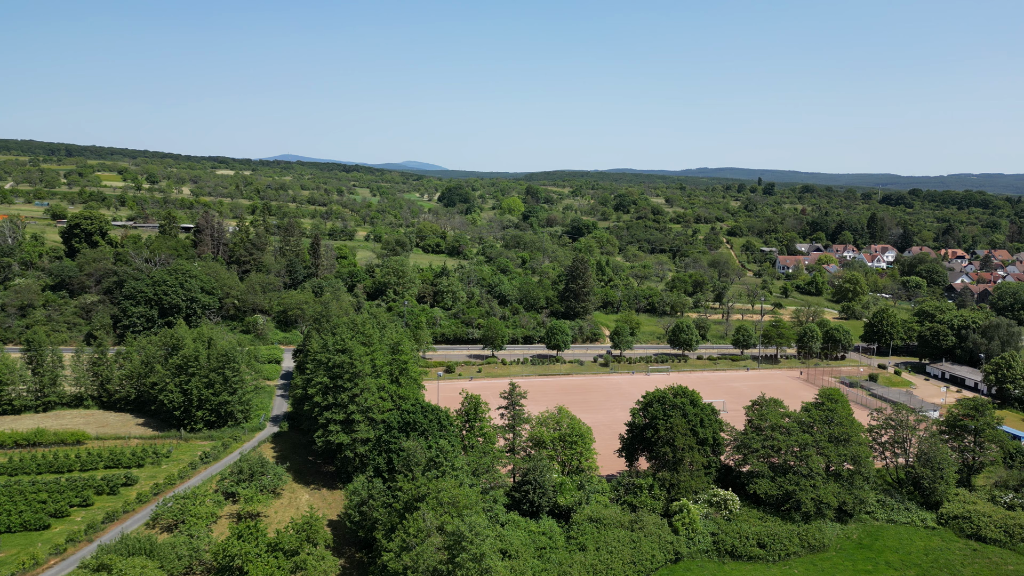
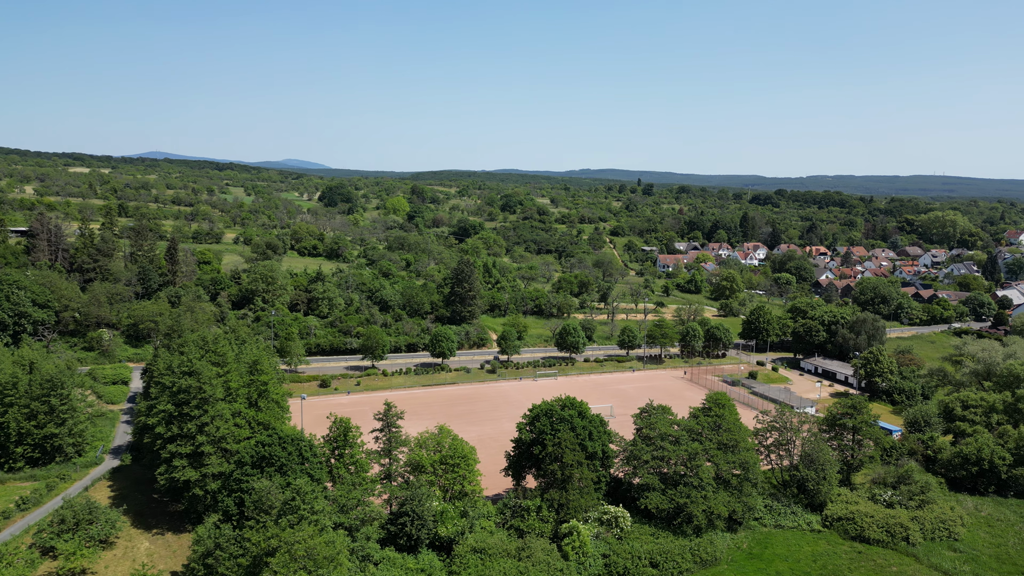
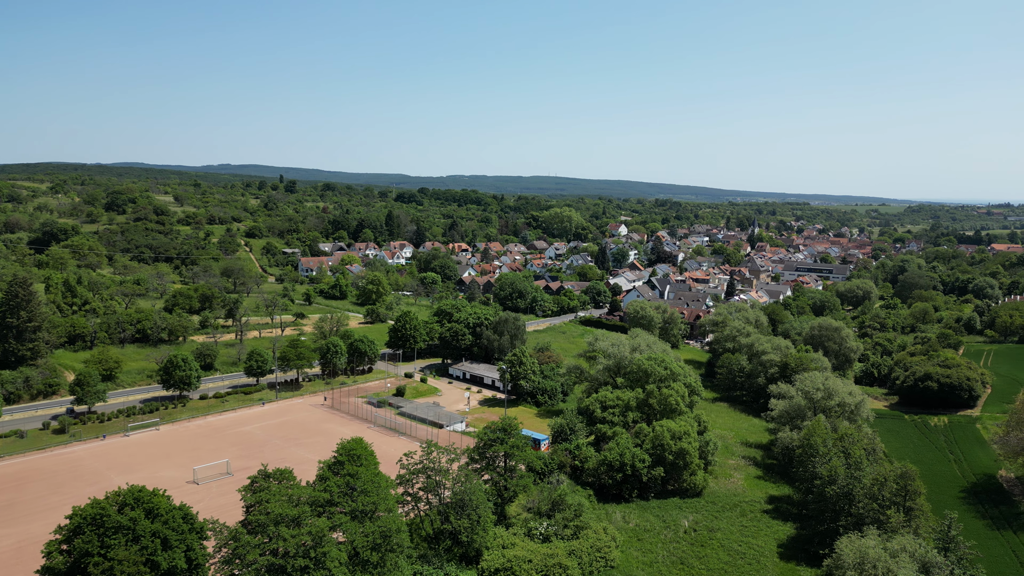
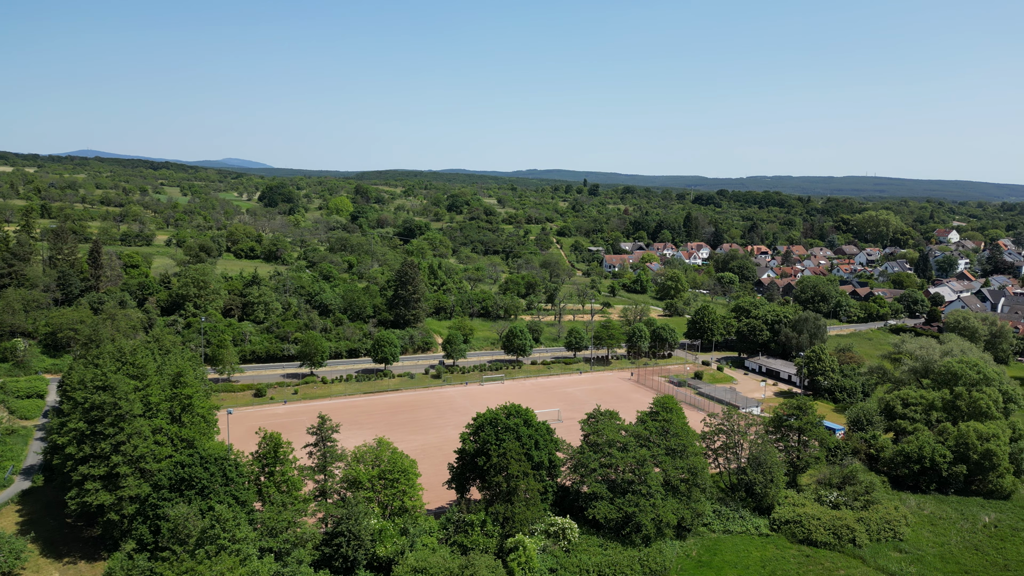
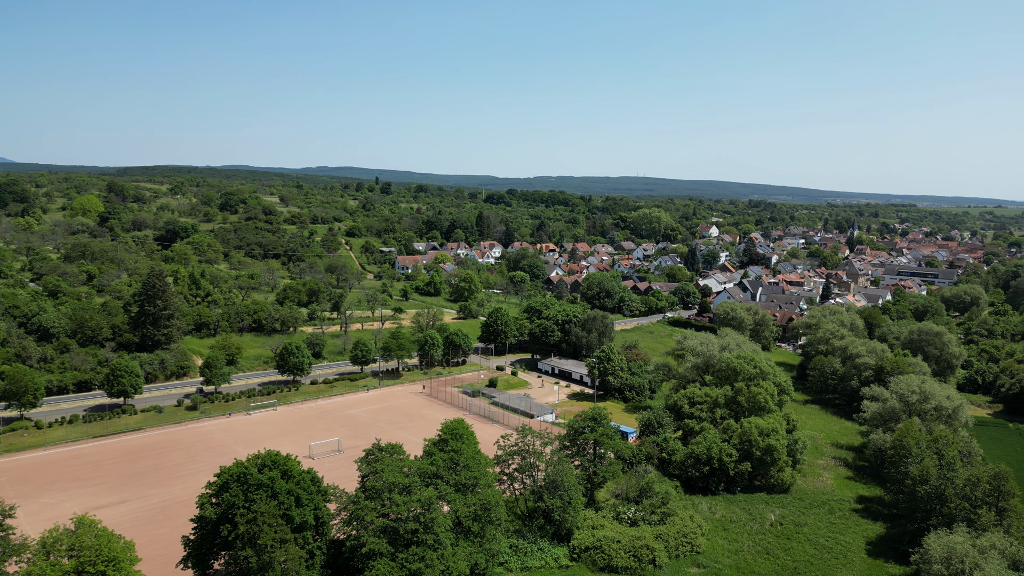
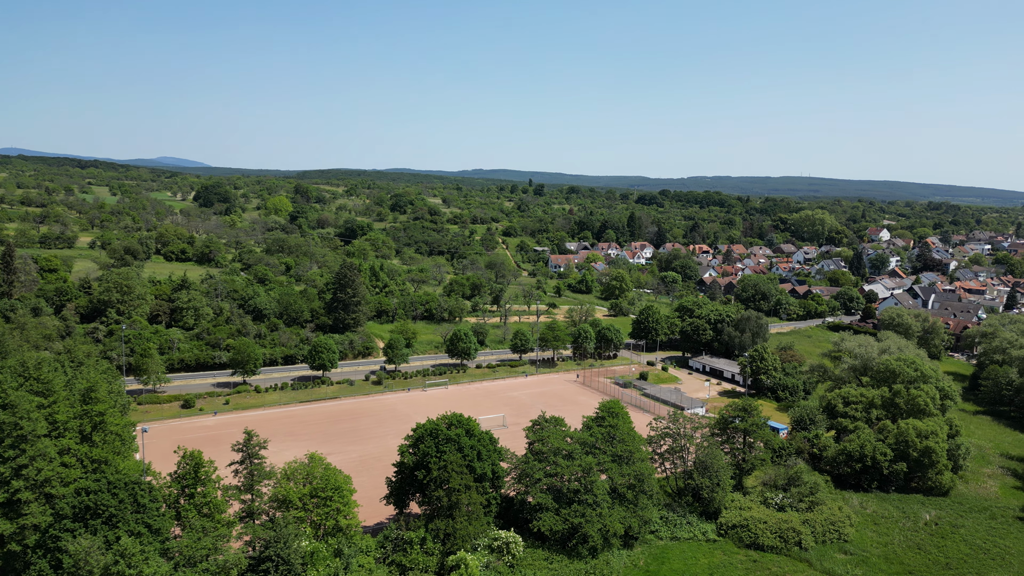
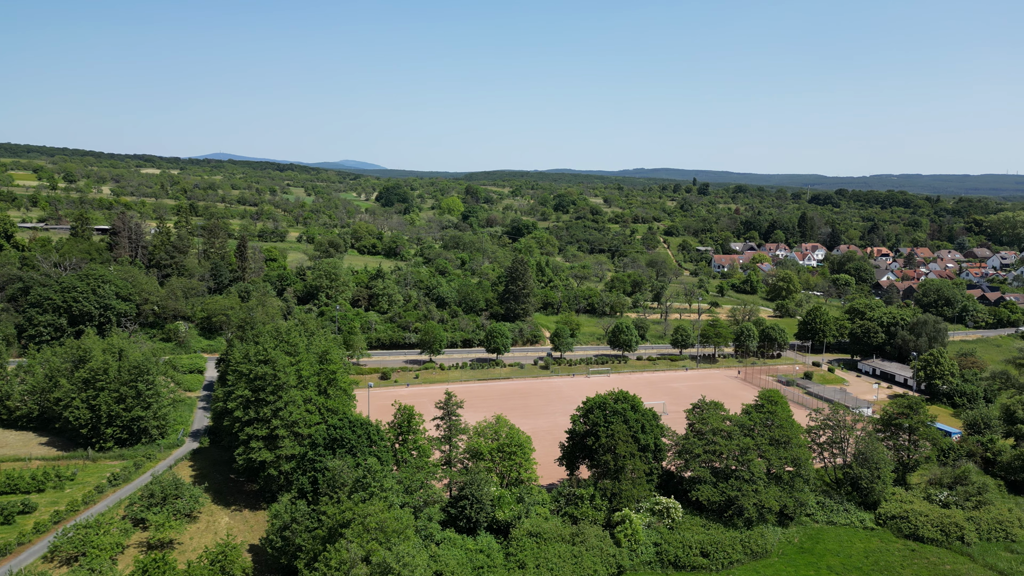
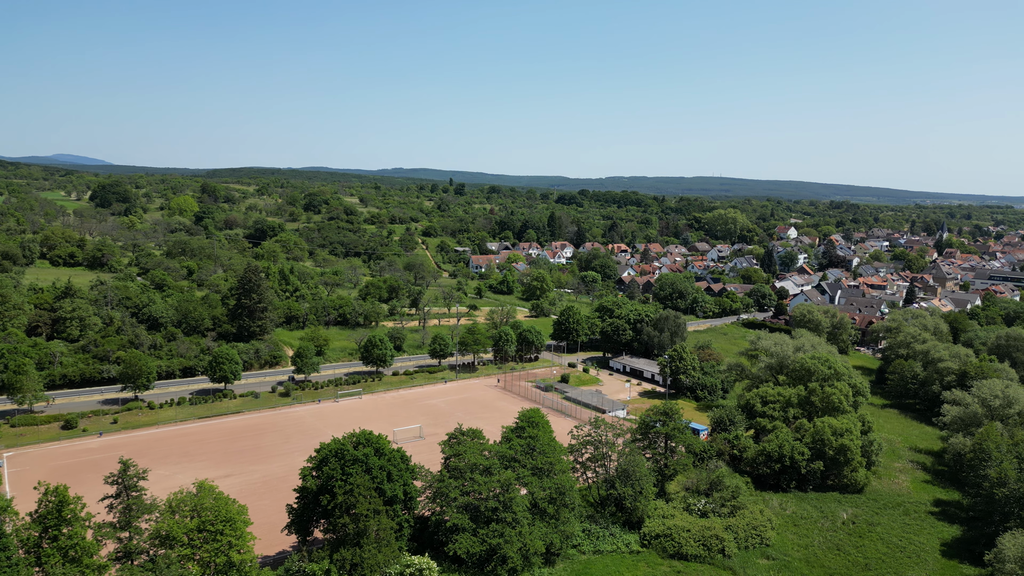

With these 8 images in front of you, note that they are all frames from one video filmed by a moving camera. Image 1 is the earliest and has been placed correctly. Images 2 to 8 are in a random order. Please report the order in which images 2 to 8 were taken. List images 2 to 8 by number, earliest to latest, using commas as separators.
7, 2, 4, 6, 8, 5, 3
